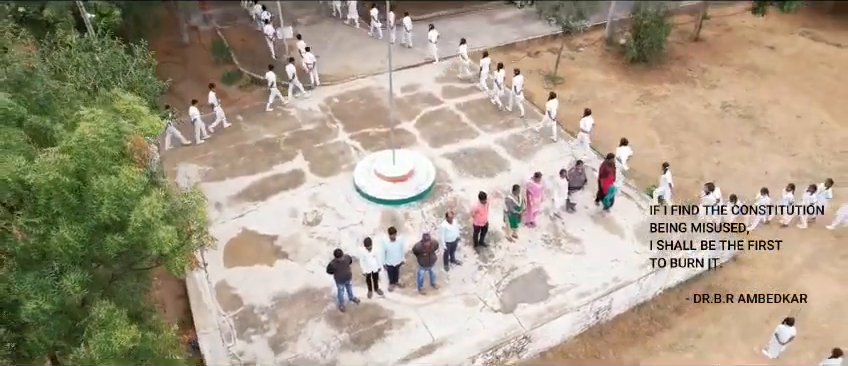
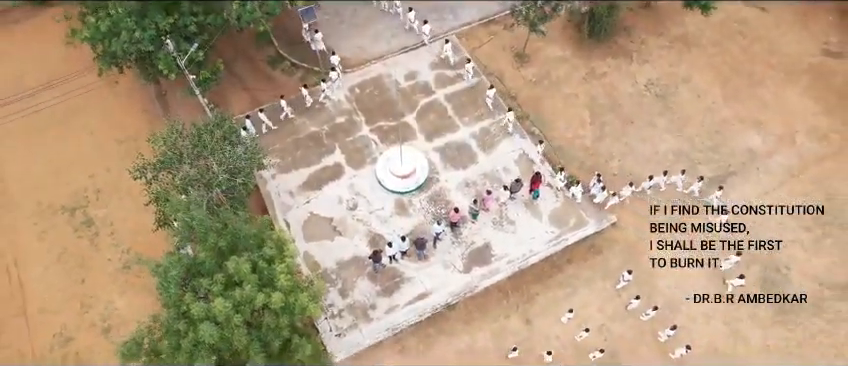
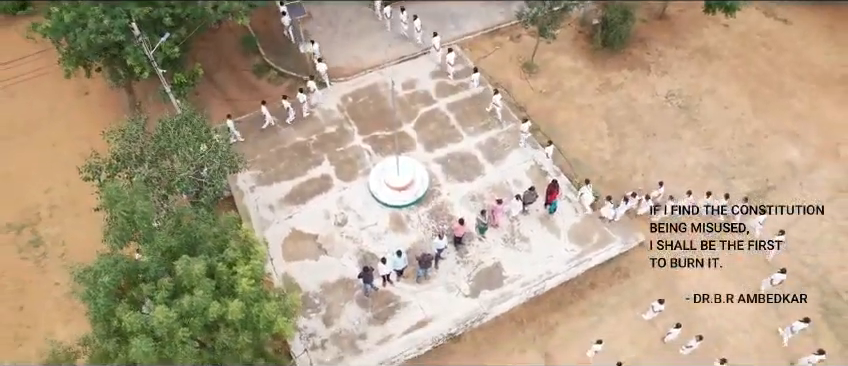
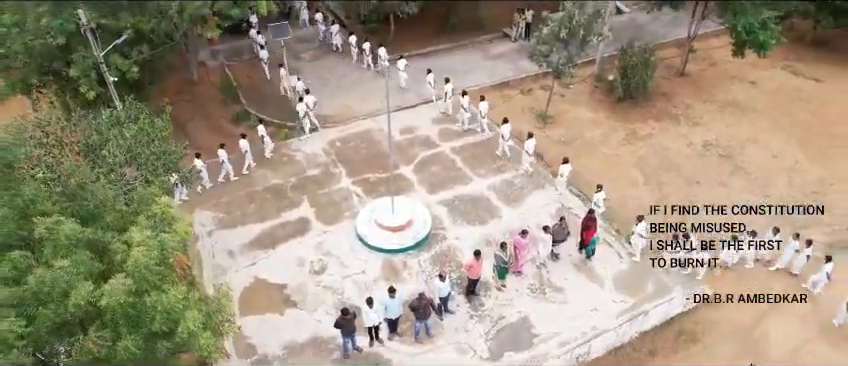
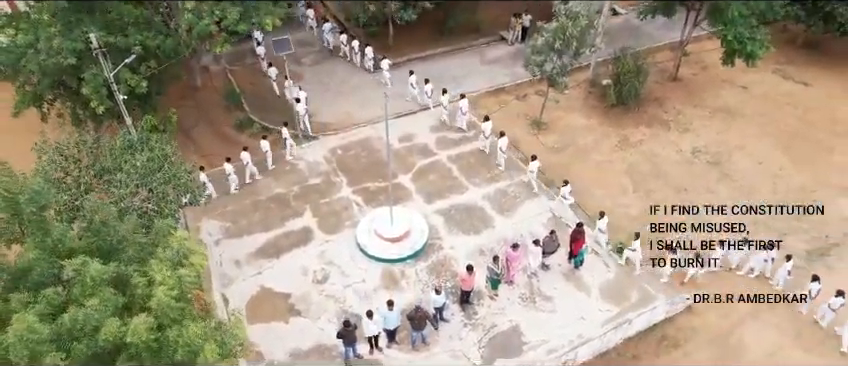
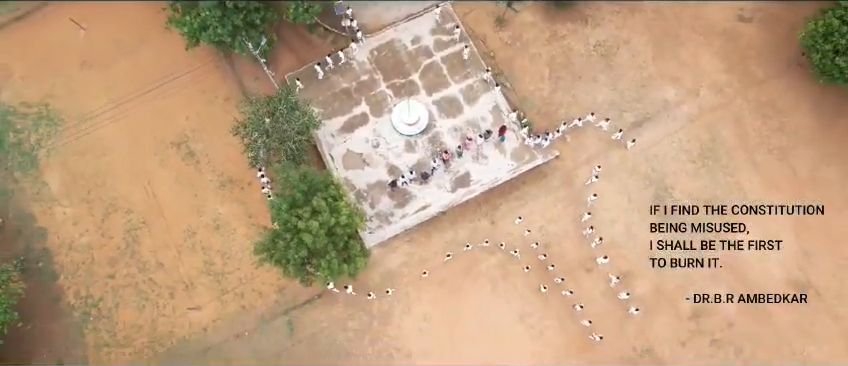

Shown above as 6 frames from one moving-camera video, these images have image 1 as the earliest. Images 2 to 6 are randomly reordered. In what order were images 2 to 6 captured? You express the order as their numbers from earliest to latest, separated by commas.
4, 5, 3, 2, 6
